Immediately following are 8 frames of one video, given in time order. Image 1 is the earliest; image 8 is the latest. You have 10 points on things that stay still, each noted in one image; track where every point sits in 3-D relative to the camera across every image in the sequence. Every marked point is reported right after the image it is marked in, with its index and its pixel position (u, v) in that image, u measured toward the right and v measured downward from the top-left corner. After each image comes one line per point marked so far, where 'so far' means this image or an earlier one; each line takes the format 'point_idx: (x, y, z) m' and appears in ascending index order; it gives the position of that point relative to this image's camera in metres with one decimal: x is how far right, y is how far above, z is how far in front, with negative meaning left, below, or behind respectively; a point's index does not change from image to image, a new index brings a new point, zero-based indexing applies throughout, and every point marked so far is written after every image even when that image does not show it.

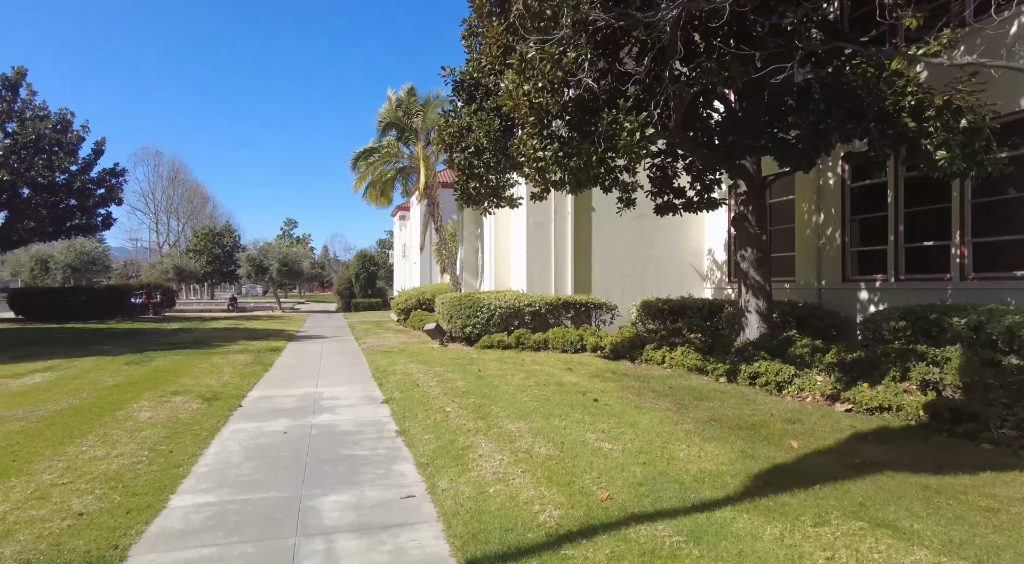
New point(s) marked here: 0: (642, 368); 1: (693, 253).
0: (+2.1, -1.5, +9.9) m
1: (+5.1, +0.8, +17.0) m
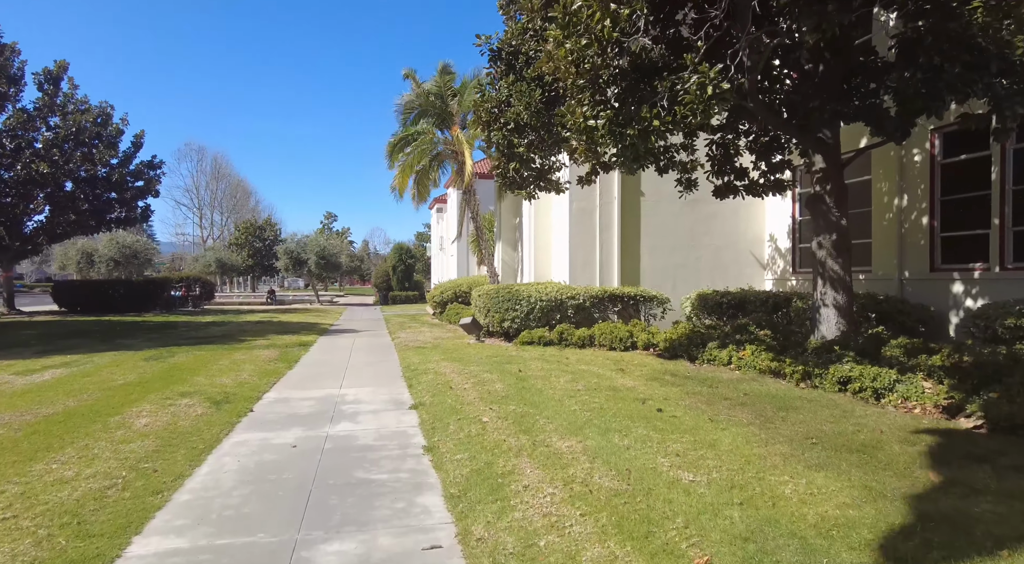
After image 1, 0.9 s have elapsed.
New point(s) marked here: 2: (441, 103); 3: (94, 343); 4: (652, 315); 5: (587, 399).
0: (+2.8, -1.3, +8.7) m
1: (+6.2, +1.1, +15.6) m
2: (-2.1, +5.4, +18.1) m
3: (-9.3, -1.4, +13.2) m
4: (+3.1, -0.8, +13.5) m
5: (+0.8, -1.3, +6.5) m
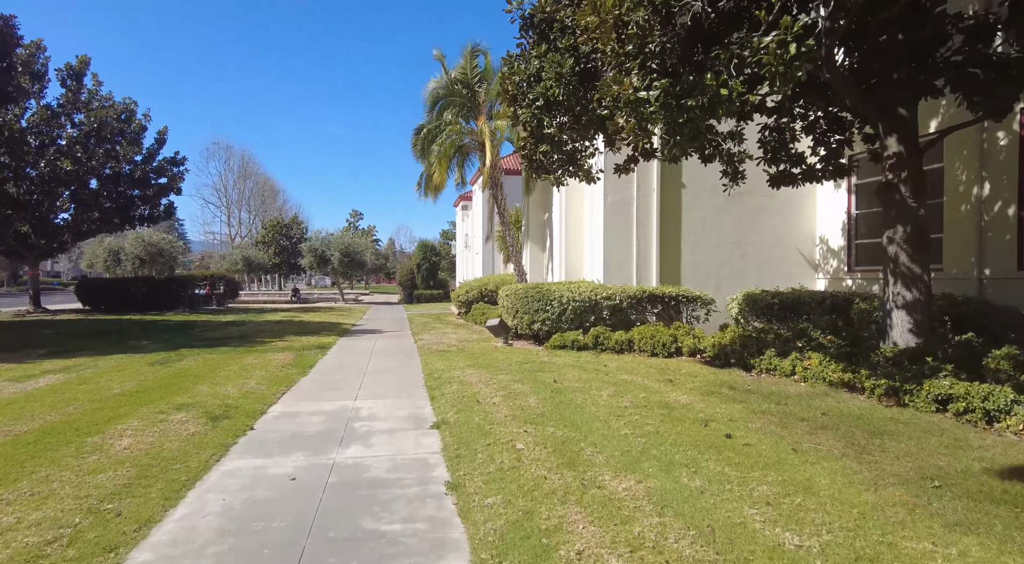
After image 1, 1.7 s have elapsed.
0: (+3.2, -1.3, +7.7) m
1: (+6.9, +1.1, +14.4) m
2: (-1.3, +5.5, +17.2) m
3: (-8.7, -1.4, +12.6) m
4: (+3.7, -0.7, +12.4) m
5: (+1.2, -1.3, +5.5) m
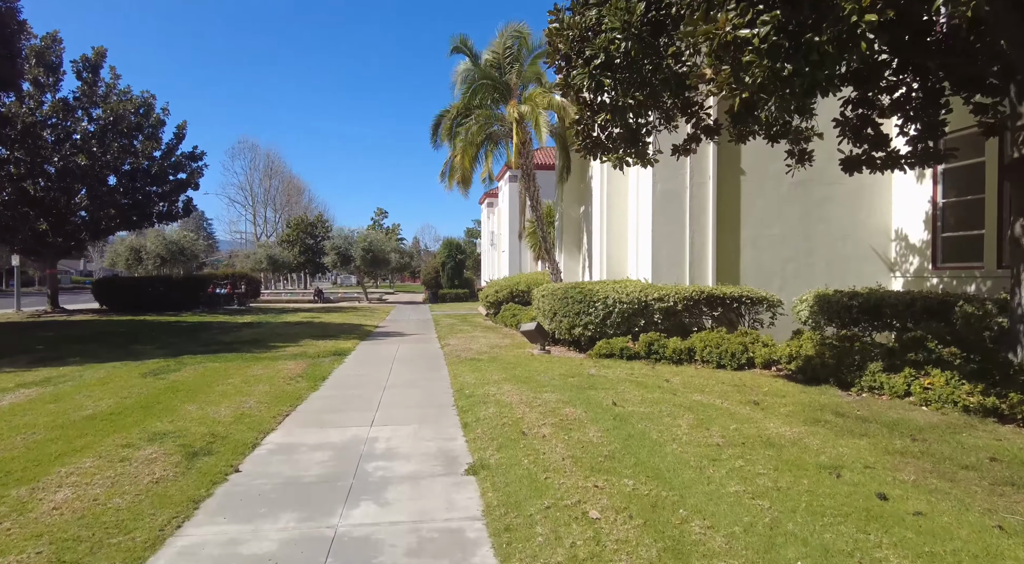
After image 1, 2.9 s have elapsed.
0: (+3.8, -1.3, +6.1) m
1: (+7.7, +1.1, +12.7) m
2: (-0.4, +5.5, +15.9) m
3: (-7.9, -1.3, +11.6) m
4: (+4.5, -0.7, +10.9) m
5: (+1.6, -1.3, +4.1) m
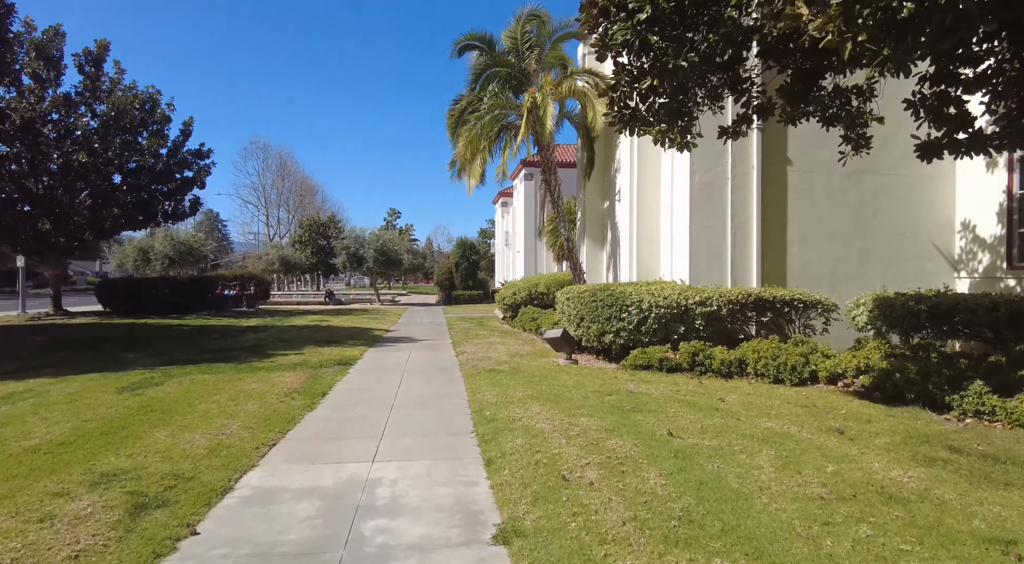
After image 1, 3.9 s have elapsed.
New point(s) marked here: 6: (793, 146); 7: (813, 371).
0: (+4.0, -1.3, +4.9) m
1: (+8.1, +1.1, +11.4) m
2: (+0.1, +5.5, +14.8) m
3: (-7.5, -1.4, +10.7) m
4: (+4.8, -0.8, +9.7) m
5: (+1.8, -1.3, +3.0) m
6: (+5.3, +2.6, +11.3) m
7: (+4.0, -1.2, +7.9) m
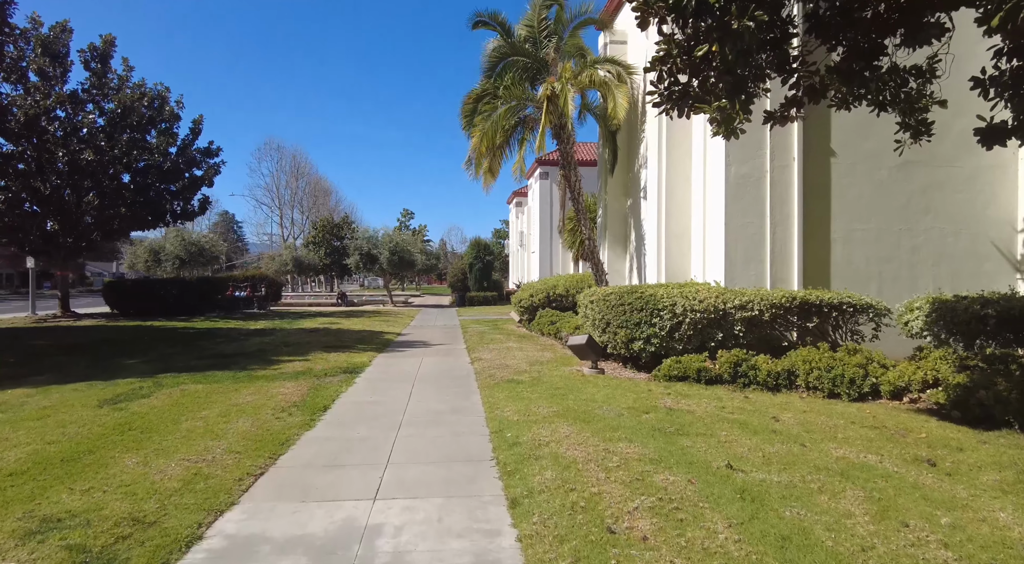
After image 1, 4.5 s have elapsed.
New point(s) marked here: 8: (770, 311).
0: (+4.2, -1.3, +4.0) m
1: (+8.5, +1.0, +10.4) m
2: (+0.5, +5.4, +14.0) m
3: (-7.2, -1.4, +10.0) m
4: (+5.1, -0.8, +8.7) m
5: (+2.0, -1.3, +2.1) m
6: (+5.7, +2.6, +10.4) m
7: (+4.3, -1.2, +7.0) m
8: (+3.8, -0.4, +8.6) m
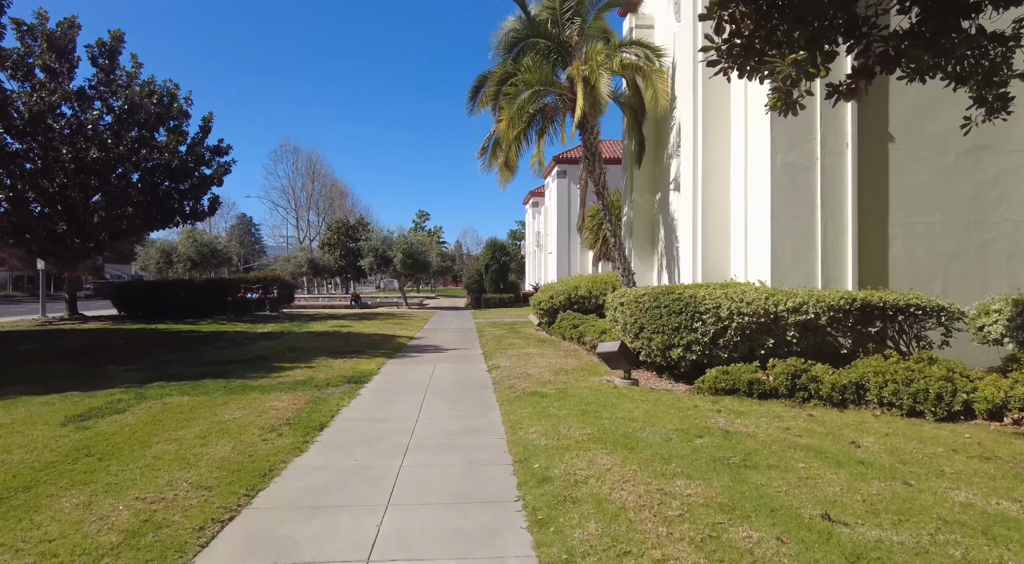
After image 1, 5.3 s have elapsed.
0: (+4.4, -1.3, +3.0) m
1: (+8.8, +1.1, +9.3) m
2: (+1.0, +5.4, +13.0) m
3: (-6.9, -1.4, +9.2) m
4: (+5.4, -0.8, +7.7) m
5: (+2.1, -1.3, +1.1) m
6: (+6.0, +2.6, +9.3) m
7: (+4.5, -1.2, +6.0) m
8: (+4.1, -0.4, +7.6) m
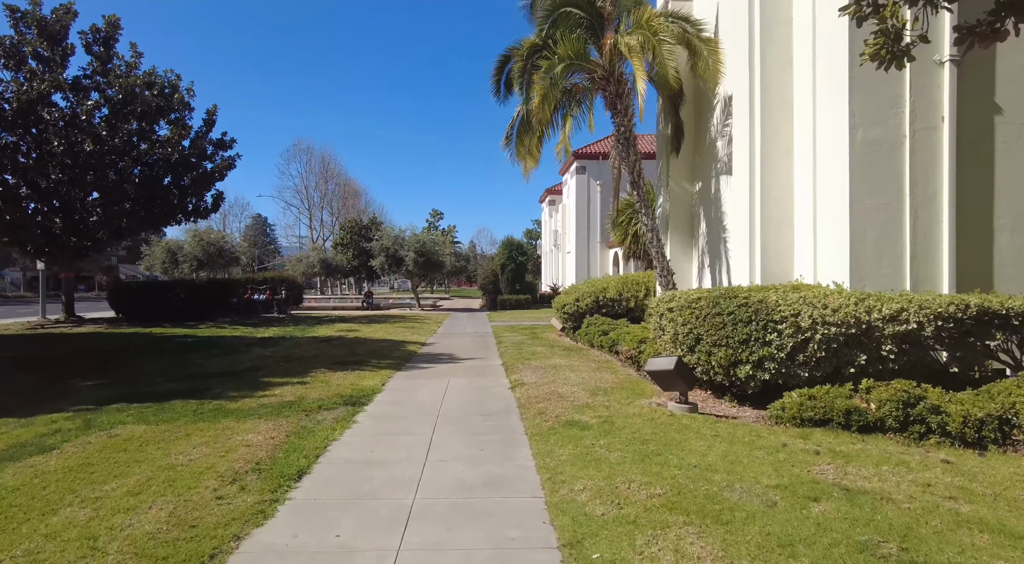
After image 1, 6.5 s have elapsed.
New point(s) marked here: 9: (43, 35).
0: (+4.6, -1.3, +1.4) m
1: (+9.2, +1.0, +7.6) m
2: (+1.4, +5.4, +11.6) m
3: (-6.5, -1.4, +8.0) m
4: (+5.8, -0.8, +6.1) m
5: (+2.3, -1.3, -0.4) m
6: (+6.4, +2.5, +7.7) m
7: (+4.8, -1.2, +4.4) m
8: (+4.4, -0.4, +6.0) m
9: (-14.8, +7.8, +18.9) m
